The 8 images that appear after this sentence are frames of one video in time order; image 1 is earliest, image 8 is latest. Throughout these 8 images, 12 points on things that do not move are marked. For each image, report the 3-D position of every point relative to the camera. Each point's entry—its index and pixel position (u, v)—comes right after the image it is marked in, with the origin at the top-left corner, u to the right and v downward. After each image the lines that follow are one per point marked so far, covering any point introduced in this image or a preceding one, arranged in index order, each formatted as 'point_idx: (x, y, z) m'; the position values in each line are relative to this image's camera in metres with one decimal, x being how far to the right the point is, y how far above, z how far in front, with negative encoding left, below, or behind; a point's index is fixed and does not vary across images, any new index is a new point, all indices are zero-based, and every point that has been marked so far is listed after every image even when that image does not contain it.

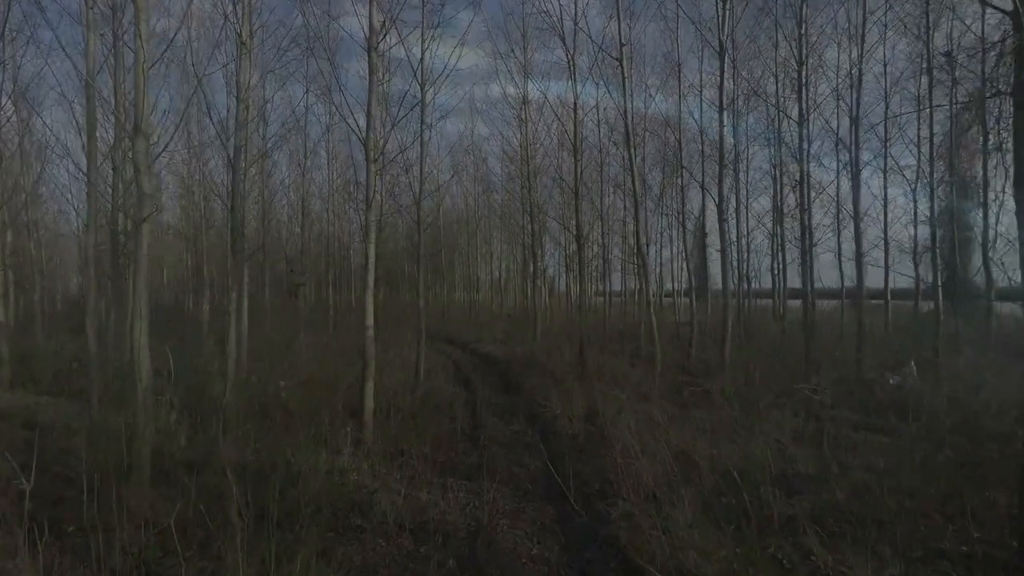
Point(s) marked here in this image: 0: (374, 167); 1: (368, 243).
0: (-1.6, +1.4, +8.0) m
1: (-1.6, +0.5, +7.8) m
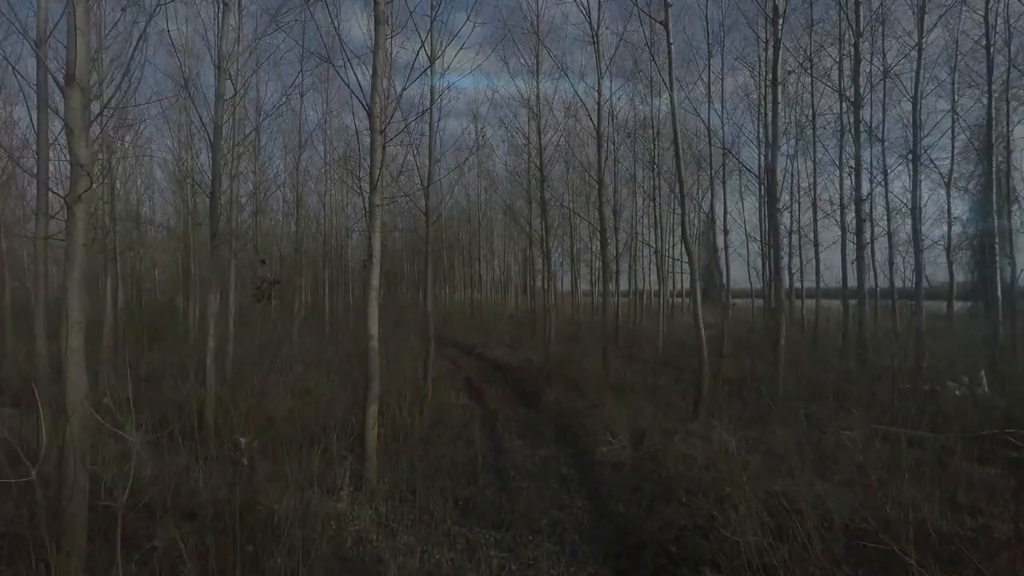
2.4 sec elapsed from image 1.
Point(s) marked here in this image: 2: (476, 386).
0: (-1.3, +1.5, +6.6) m
1: (-1.3, +0.5, +6.3) m
2: (-0.8, -2.1, +14.4) m
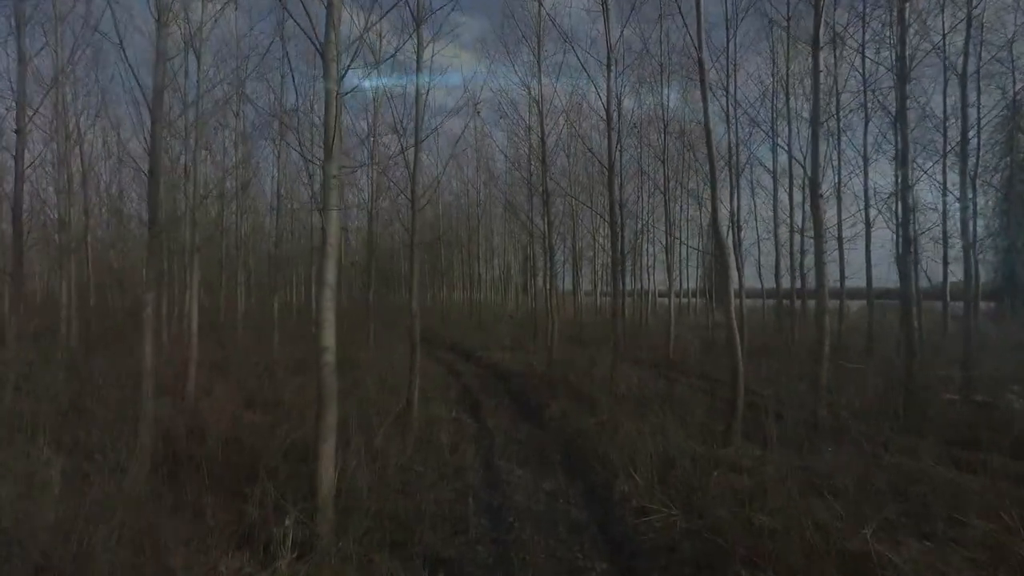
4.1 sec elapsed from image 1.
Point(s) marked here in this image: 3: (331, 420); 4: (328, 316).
0: (-1.3, +1.5, +5.1) m
1: (-1.3, +0.6, +4.8) m
2: (-0.8, -2.0, +12.9) m
3: (-1.3, -0.9, +4.8) m
4: (-1.3, -0.2, +4.7) m
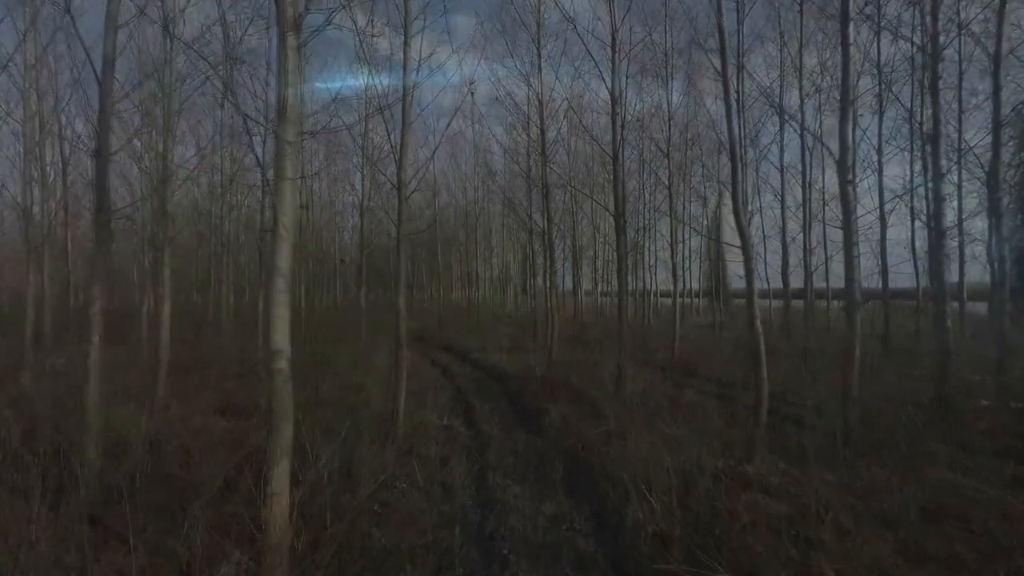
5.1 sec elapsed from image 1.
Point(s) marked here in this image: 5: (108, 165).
0: (-1.3, +1.5, +4.2) m
1: (-1.4, +0.6, +3.9) m
2: (-0.8, -2.0, +12.1) m
3: (-1.3, -0.9, +3.9) m
4: (-1.3, -0.1, +3.8) m
5: (-3.9, +1.2, +6.6) m
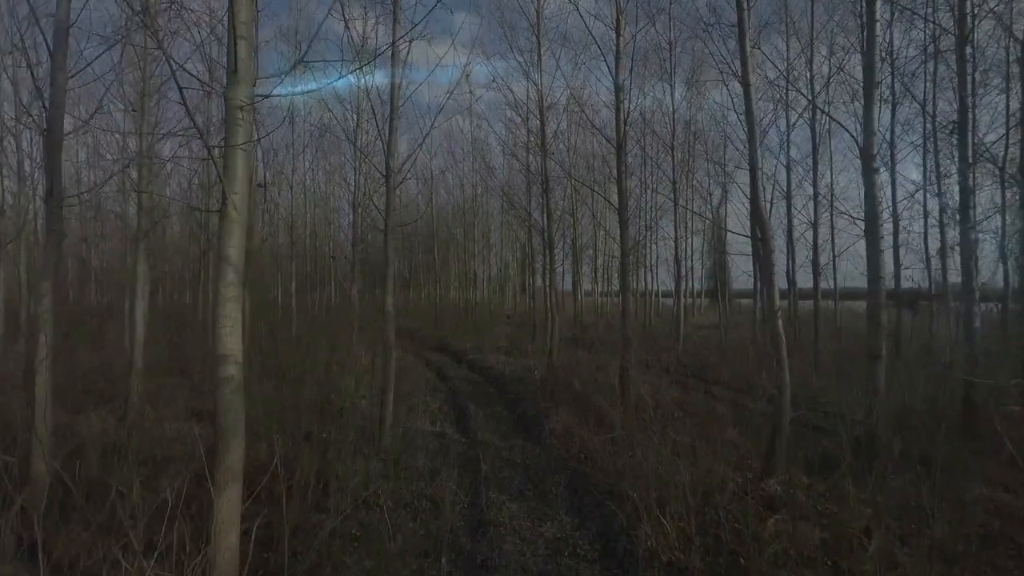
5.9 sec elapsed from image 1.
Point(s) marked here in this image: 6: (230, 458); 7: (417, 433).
0: (-1.3, +1.6, +3.6) m
1: (-1.4, +0.7, +3.3) m
2: (-0.9, -2.0, +11.4) m
3: (-1.3, -0.8, +3.3) m
4: (-1.3, -0.1, +3.2) m
5: (-3.9, +1.2, +5.9) m
6: (-1.4, -0.8, +3.3) m
7: (-1.2, -1.8, +8.4) m
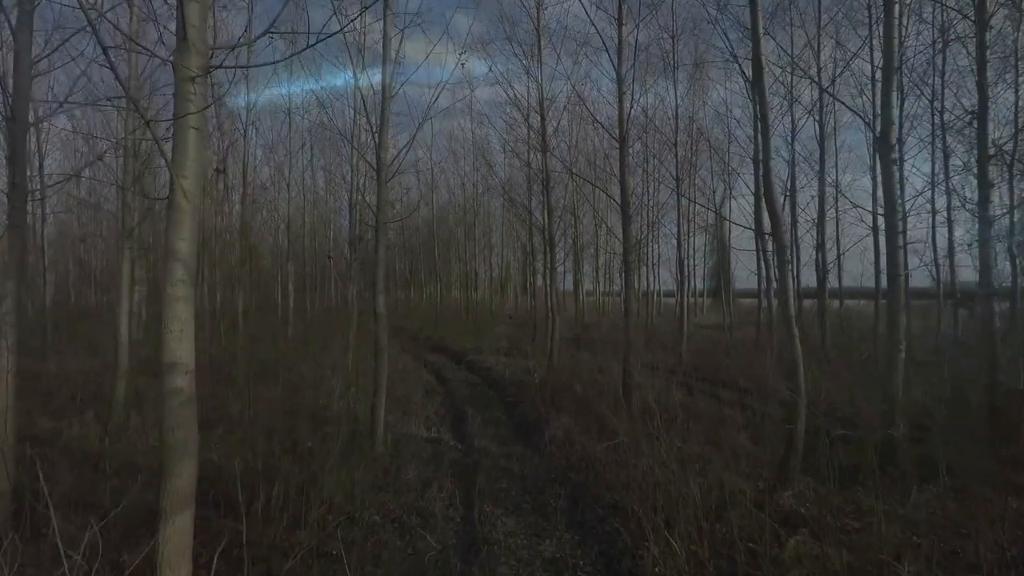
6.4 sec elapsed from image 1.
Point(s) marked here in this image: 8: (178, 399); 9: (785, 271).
0: (-1.4, +1.6, +3.2) m
1: (-1.4, +0.7, +2.9) m
2: (-0.9, -1.9, +11.0) m
3: (-1.4, -0.8, +2.9) m
4: (-1.4, -0.1, +2.8) m
5: (-4.0, +1.2, +5.5) m
6: (-1.4, -0.8, +2.9) m
7: (-1.2, -1.8, +8.0) m
8: (-1.4, -0.5, +2.9) m
9: (+2.4, +0.2, +6.0) m
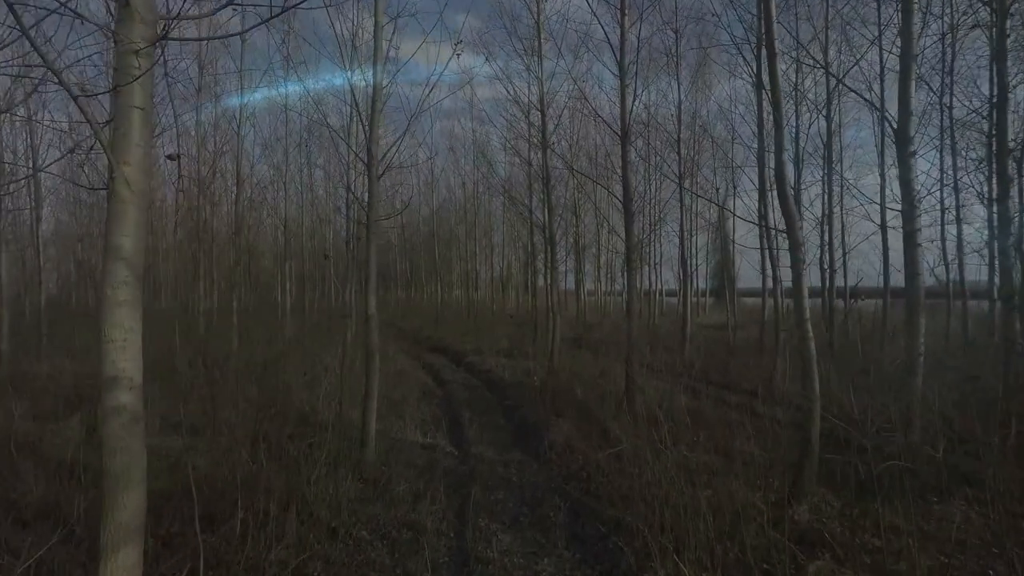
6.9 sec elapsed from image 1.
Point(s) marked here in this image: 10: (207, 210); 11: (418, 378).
0: (-1.4, +1.6, +2.8) m
1: (-1.5, +0.7, +2.6) m
2: (-0.9, -1.9, +10.7) m
3: (-1.4, -0.8, +2.5) m
4: (-1.4, -0.1, +2.5) m
5: (-4.0, +1.2, +5.2) m
6: (-1.4, -0.8, +2.5) m
7: (-1.2, -1.8, +7.7) m
8: (-1.4, -0.5, +2.5) m
9: (+2.4, +0.1, +5.6) m
10: (-7.2, +2.0, +16.1) m
11: (-1.9, -1.8, +13.8) m
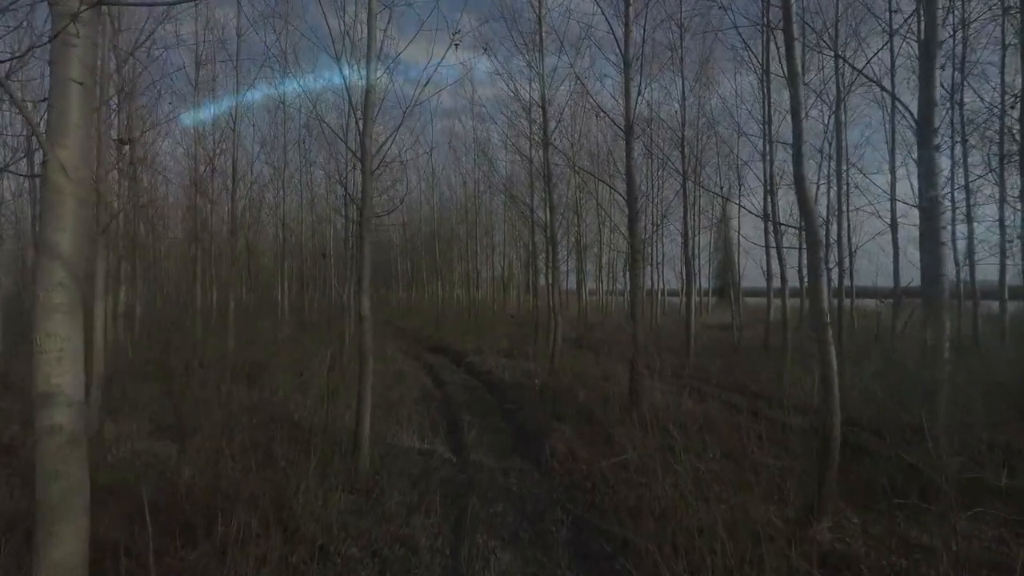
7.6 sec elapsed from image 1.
0: (-1.4, +1.6, +2.5) m
1: (-1.5, +0.7, +2.2) m
2: (-0.9, -1.9, +10.3) m
3: (-1.4, -0.8, +2.2) m
4: (-1.4, -0.1, +2.1) m
5: (-4.0, +1.2, +4.9) m
6: (-1.4, -0.8, +2.2) m
7: (-1.2, -1.8, +7.3) m
8: (-1.4, -0.5, +2.2) m
9: (+2.4, +0.1, +5.3) m
10: (-7.2, +2.0, +15.8) m
11: (-1.9, -1.8, +13.5) m
